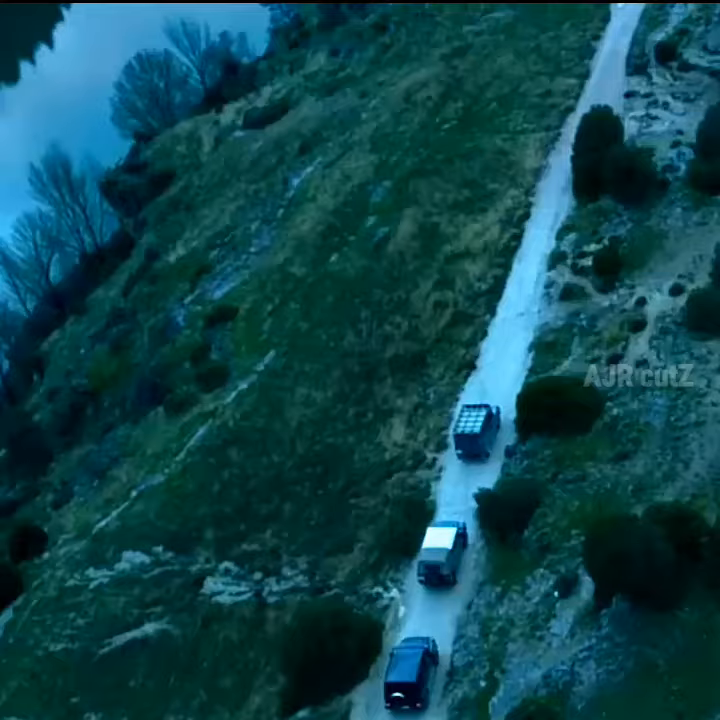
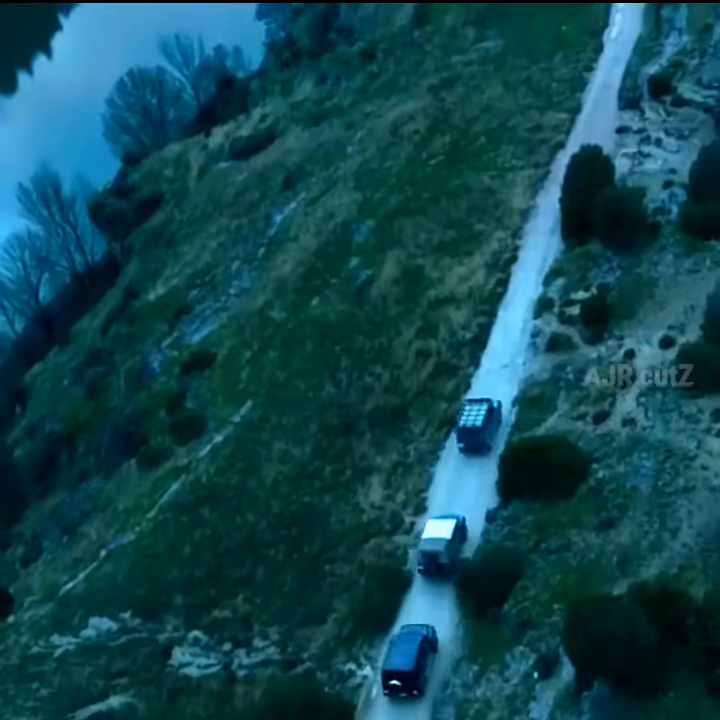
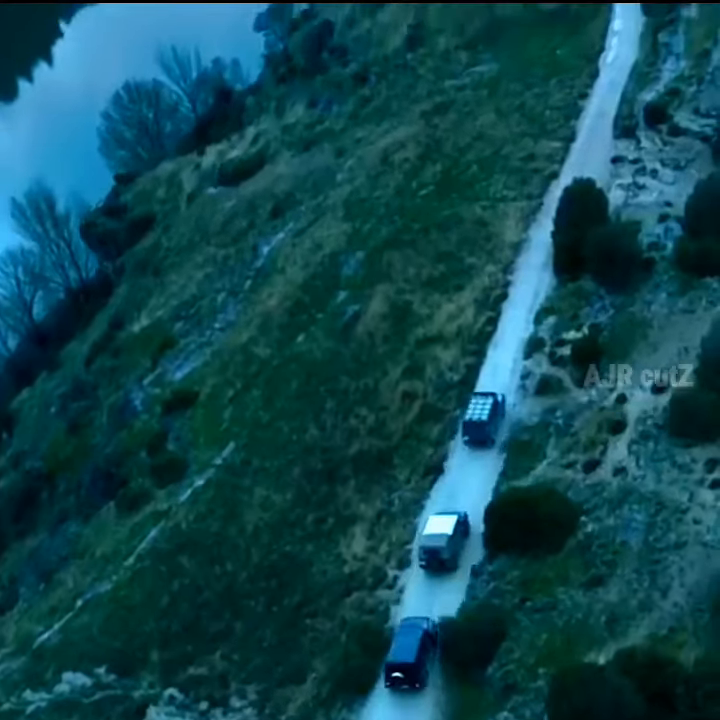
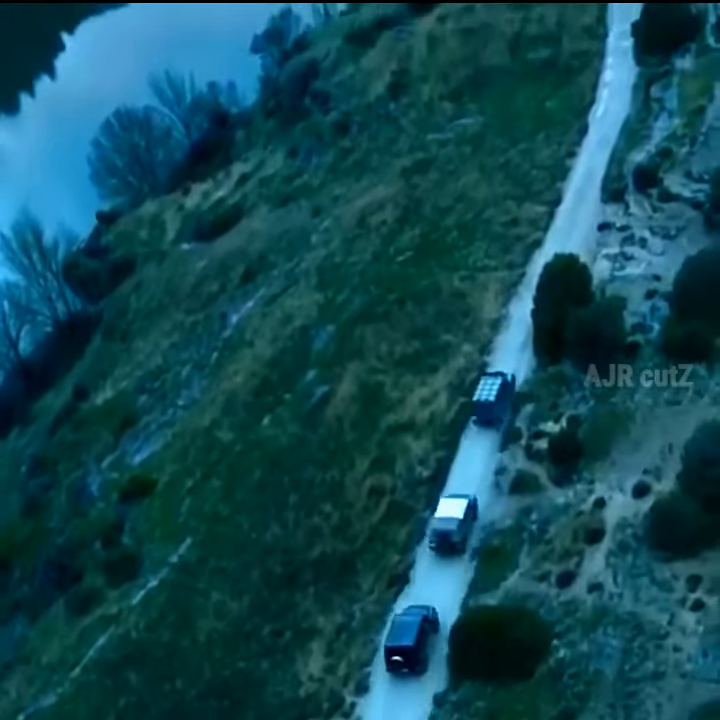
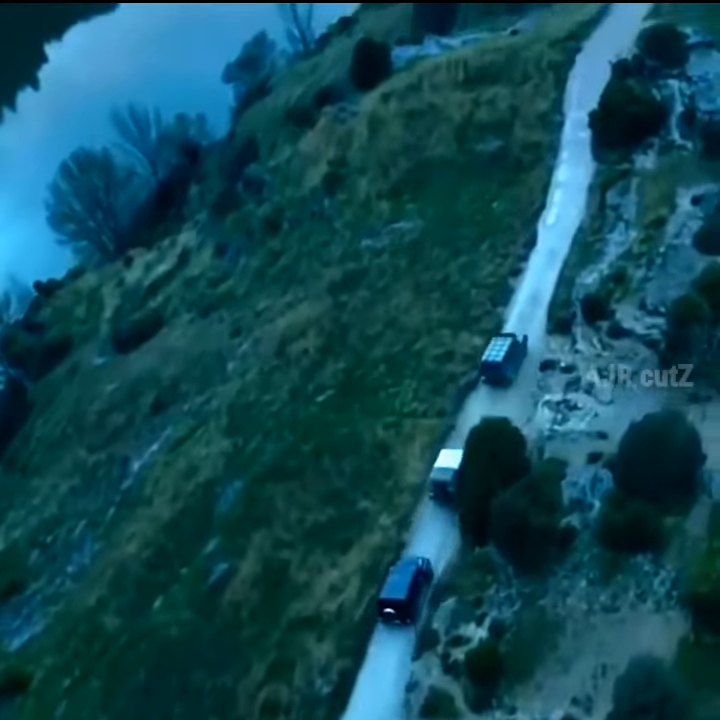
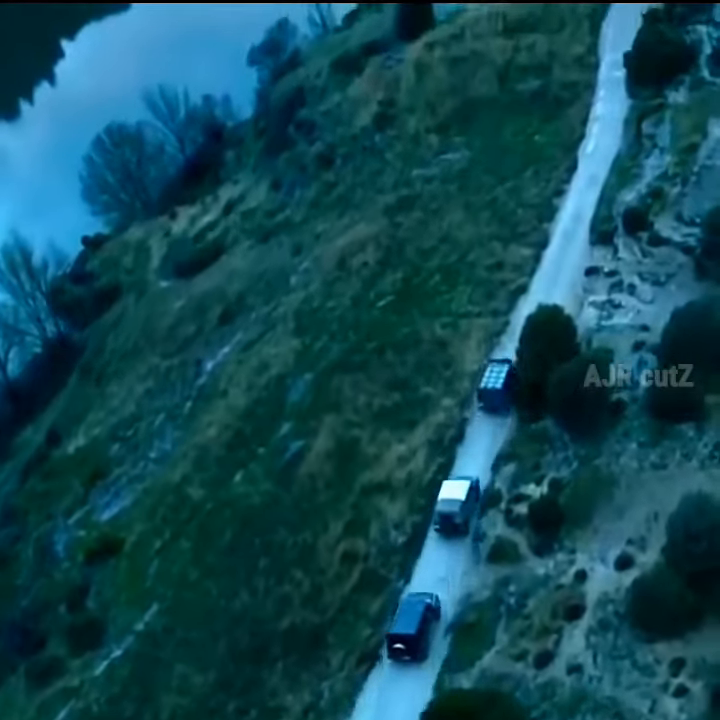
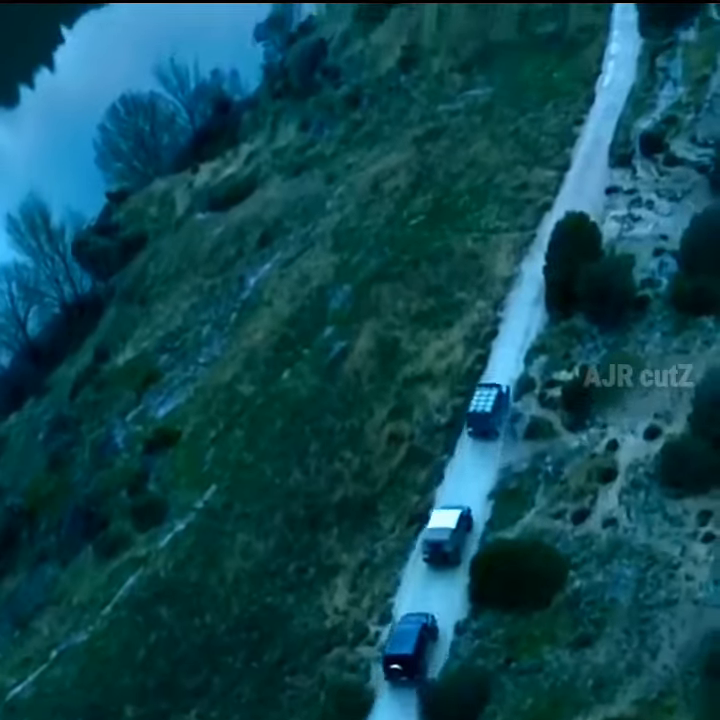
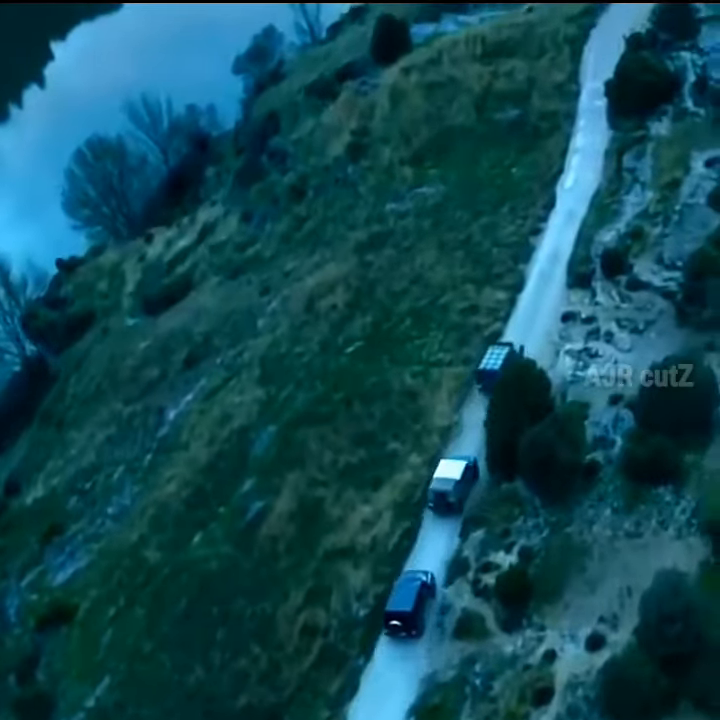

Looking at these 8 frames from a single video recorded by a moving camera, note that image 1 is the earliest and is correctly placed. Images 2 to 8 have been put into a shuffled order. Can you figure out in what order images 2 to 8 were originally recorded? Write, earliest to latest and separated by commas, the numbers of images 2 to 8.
2, 3, 7, 4, 6, 8, 5
